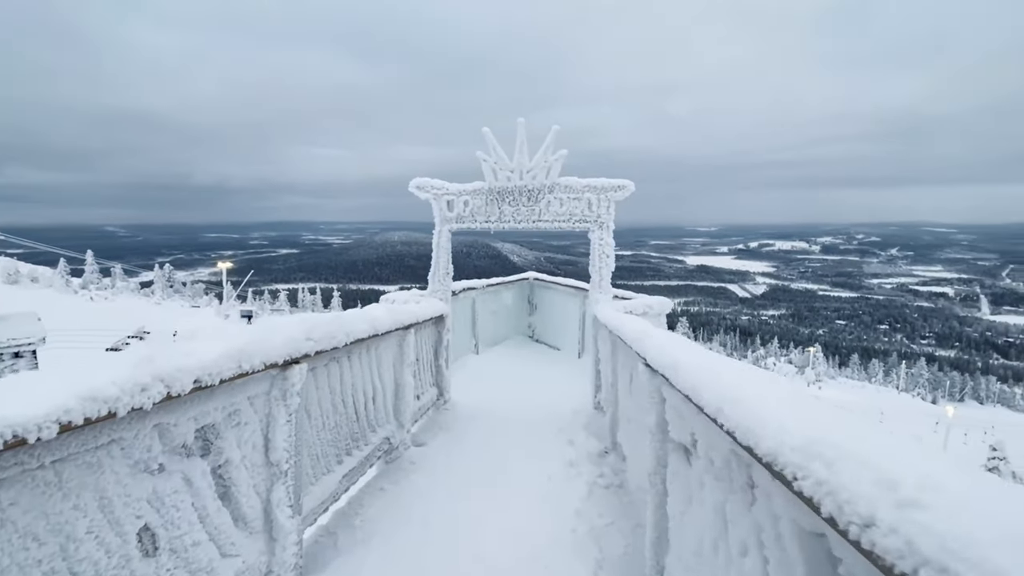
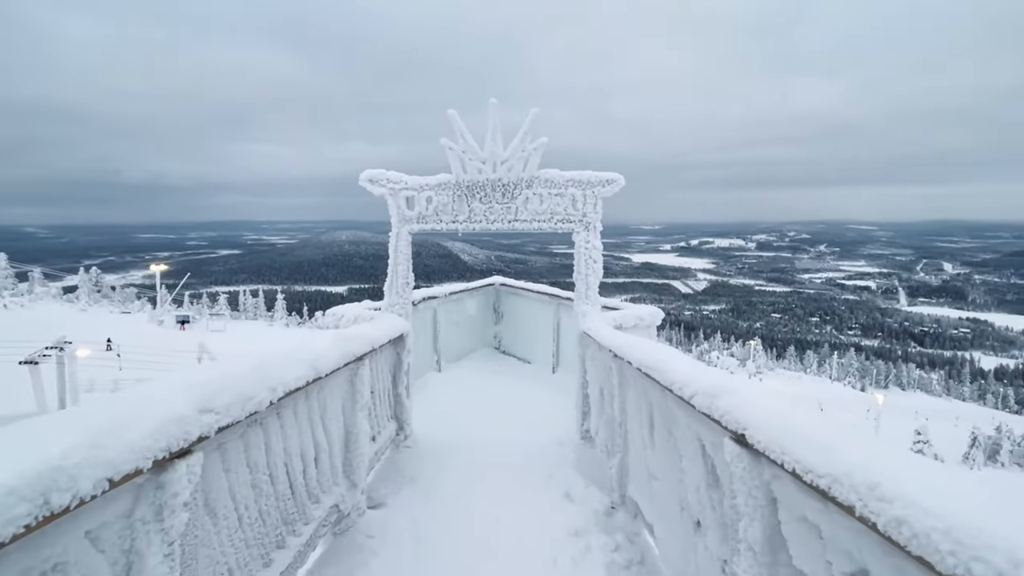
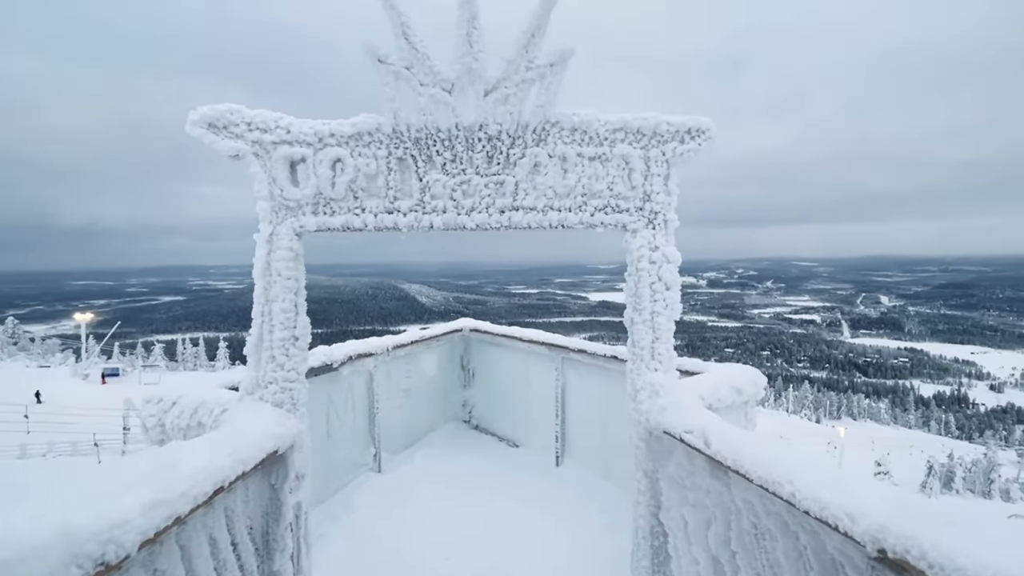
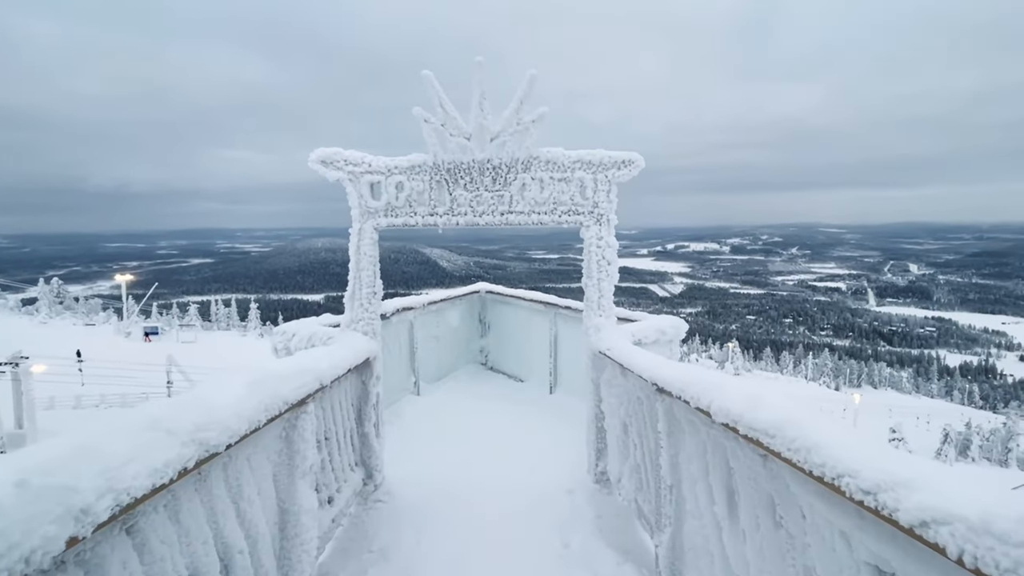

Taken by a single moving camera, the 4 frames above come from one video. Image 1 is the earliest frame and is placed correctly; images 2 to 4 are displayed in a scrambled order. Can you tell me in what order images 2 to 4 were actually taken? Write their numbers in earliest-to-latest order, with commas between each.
2, 4, 3
